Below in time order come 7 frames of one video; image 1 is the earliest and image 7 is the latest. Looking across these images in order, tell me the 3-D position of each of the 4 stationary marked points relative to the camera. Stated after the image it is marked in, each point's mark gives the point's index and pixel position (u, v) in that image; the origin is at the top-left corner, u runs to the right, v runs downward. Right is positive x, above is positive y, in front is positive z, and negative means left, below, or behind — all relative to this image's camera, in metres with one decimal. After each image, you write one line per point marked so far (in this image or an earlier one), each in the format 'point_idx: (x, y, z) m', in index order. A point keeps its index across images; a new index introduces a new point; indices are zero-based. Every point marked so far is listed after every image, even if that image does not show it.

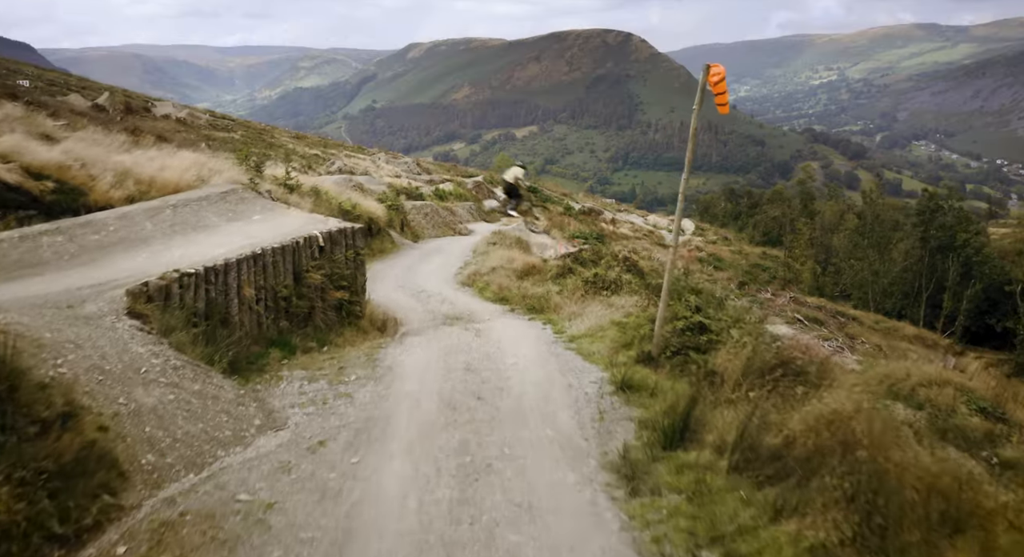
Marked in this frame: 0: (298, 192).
0: (-6.4, +2.6, +18.8) m
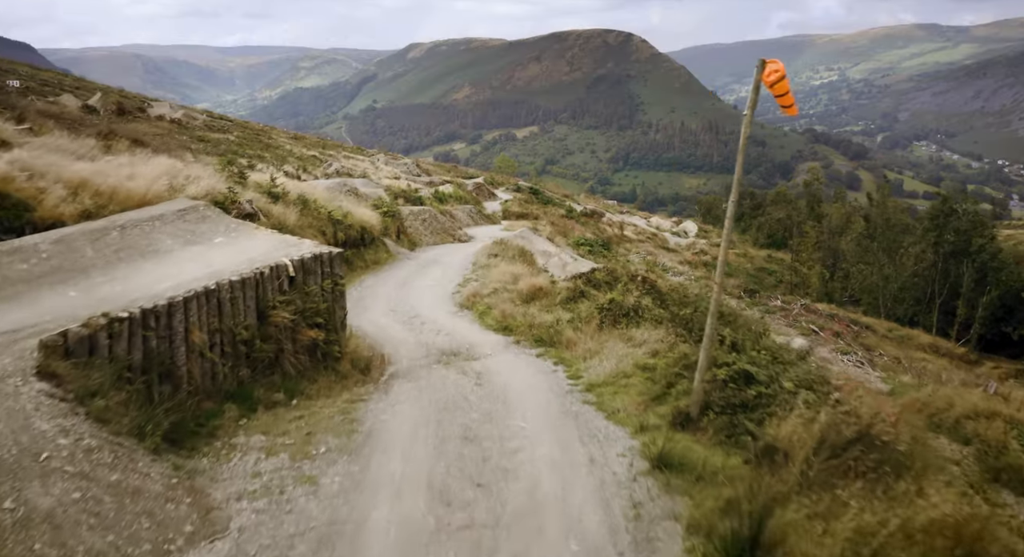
0: (-6.3, +2.1, +17.4) m
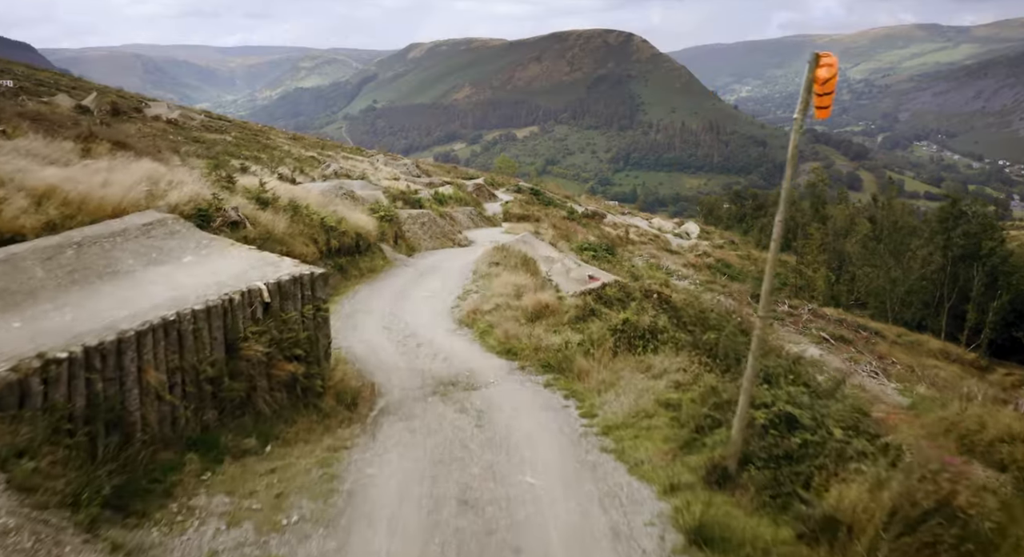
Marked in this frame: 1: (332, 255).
0: (-6.2, +1.9, +16.5) m
1: (-4.9, +0.7, +17.5) m
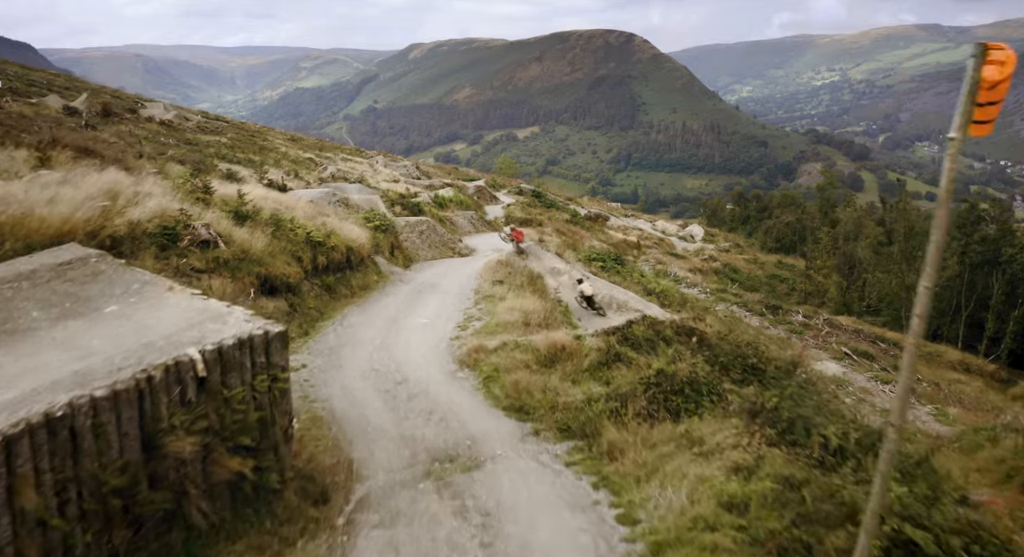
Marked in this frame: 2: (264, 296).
0: (-6.1, +1.3, +14.9) m
1: (-4.8, +0.2, +15.9) m
2: (-5.1, -0.4, +12.9) m
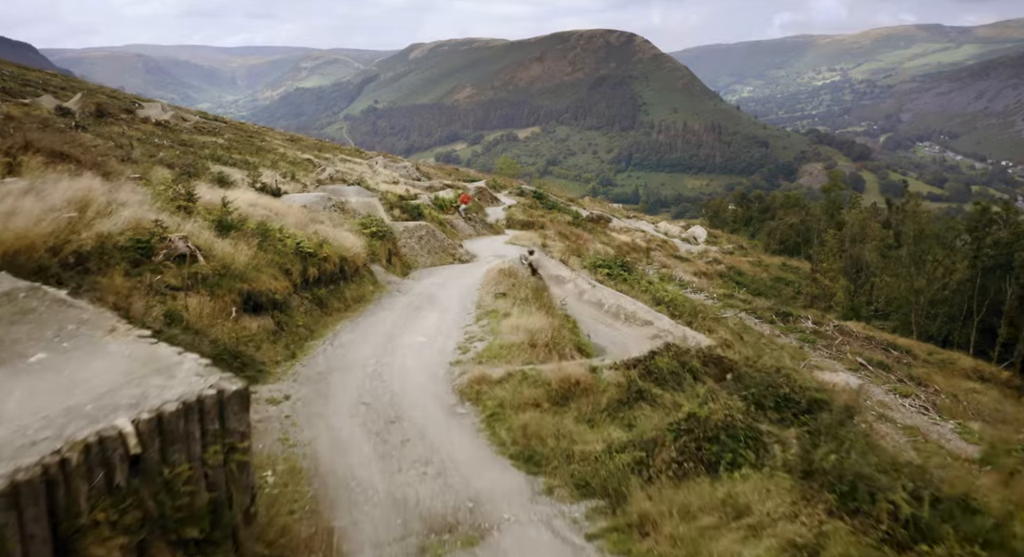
0: (-6.0, +1.0, +13.8) m
1: (-4.7, -0.1, +14.8) m
2: (-5.0, -0.7, +11.9) m
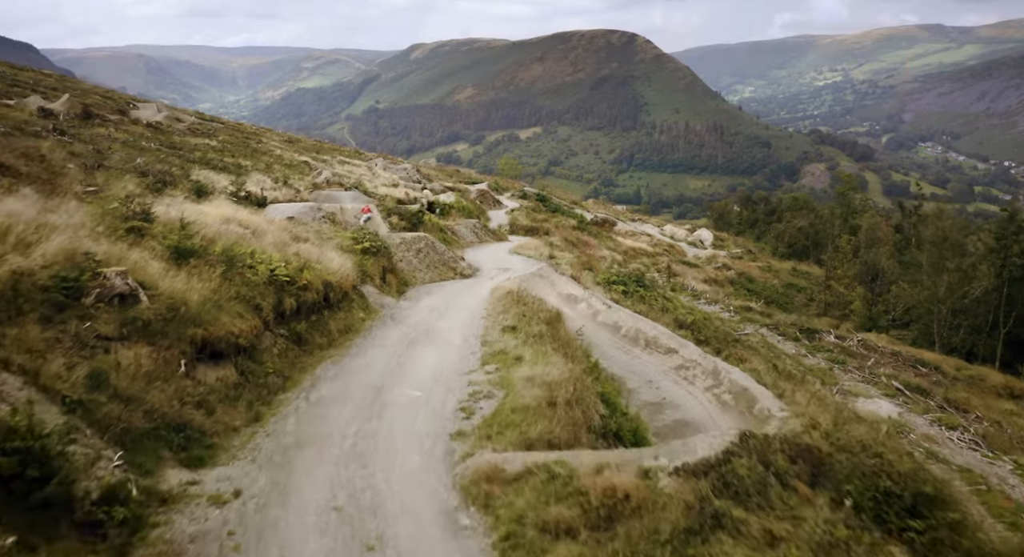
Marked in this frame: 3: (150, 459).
0: (-5.8, +0.4, +11.7) m
1: (-4.5, -0.8, +12.7) m
2: (-4.8, -1.3, +9.7) m
3: (-4.5, -2.2, +8.0) m
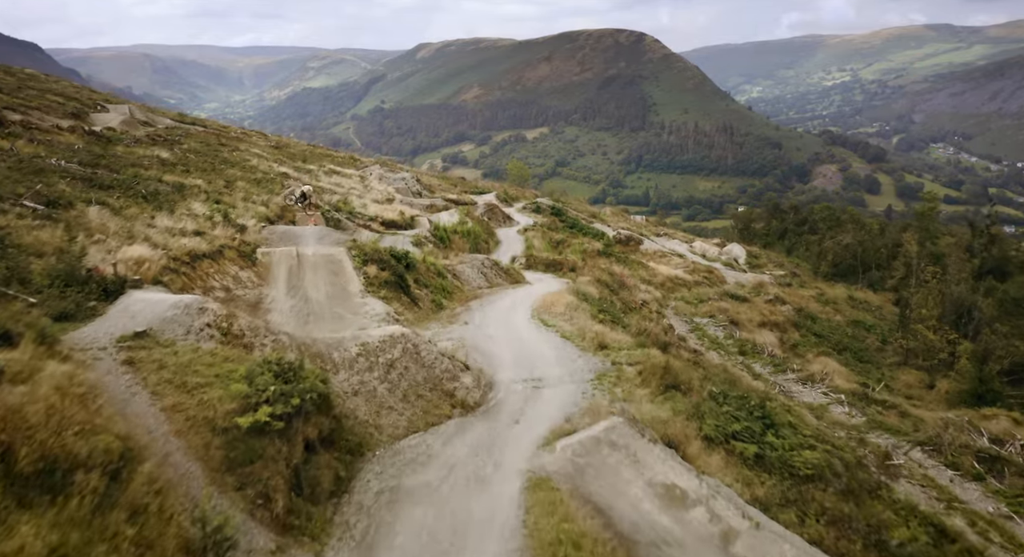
0: (-5.0, -2.8, +1.2) m
1: (-3.7, -4.0, +2.2) m
2: (-4.0, -4.5, -0.8) m
3: (-3.8, -5.4, -2.5) m
